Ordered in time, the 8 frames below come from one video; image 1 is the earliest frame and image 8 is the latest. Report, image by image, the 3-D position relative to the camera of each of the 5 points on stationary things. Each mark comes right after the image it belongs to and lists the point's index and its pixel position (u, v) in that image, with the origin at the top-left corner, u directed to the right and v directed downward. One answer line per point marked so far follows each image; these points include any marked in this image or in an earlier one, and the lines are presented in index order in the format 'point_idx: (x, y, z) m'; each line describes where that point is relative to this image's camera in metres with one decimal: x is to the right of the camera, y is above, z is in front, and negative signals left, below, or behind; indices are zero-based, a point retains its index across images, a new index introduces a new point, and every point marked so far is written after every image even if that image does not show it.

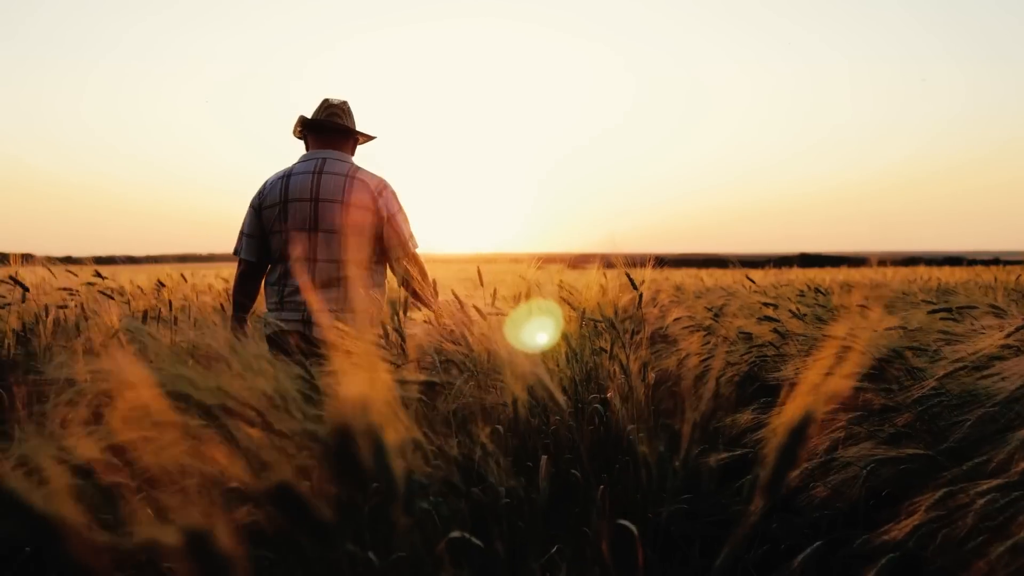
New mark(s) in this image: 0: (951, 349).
0: (+1.3, -0.2, +3.0) m
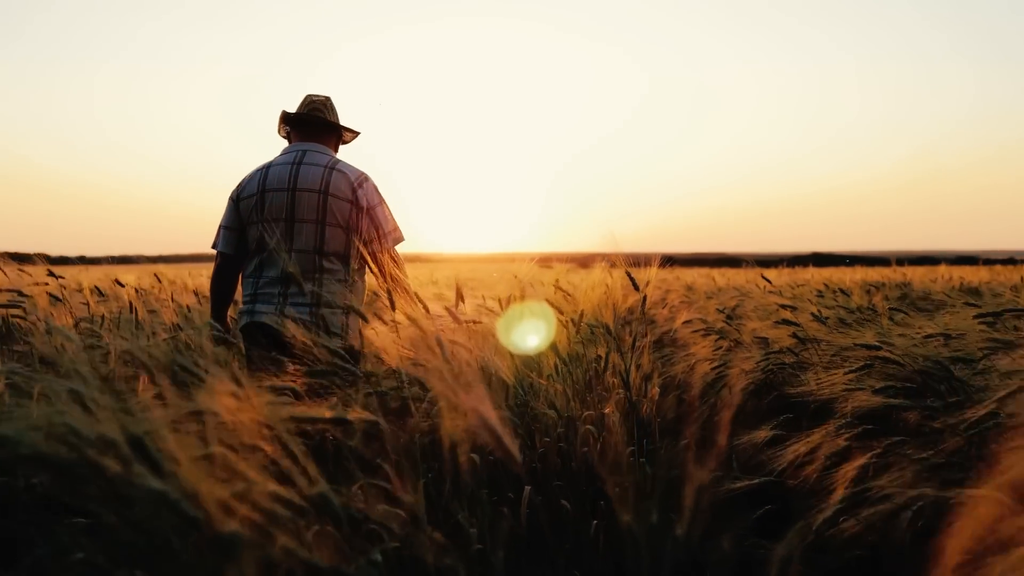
0: (+1.3, -0.2, +2.6) m
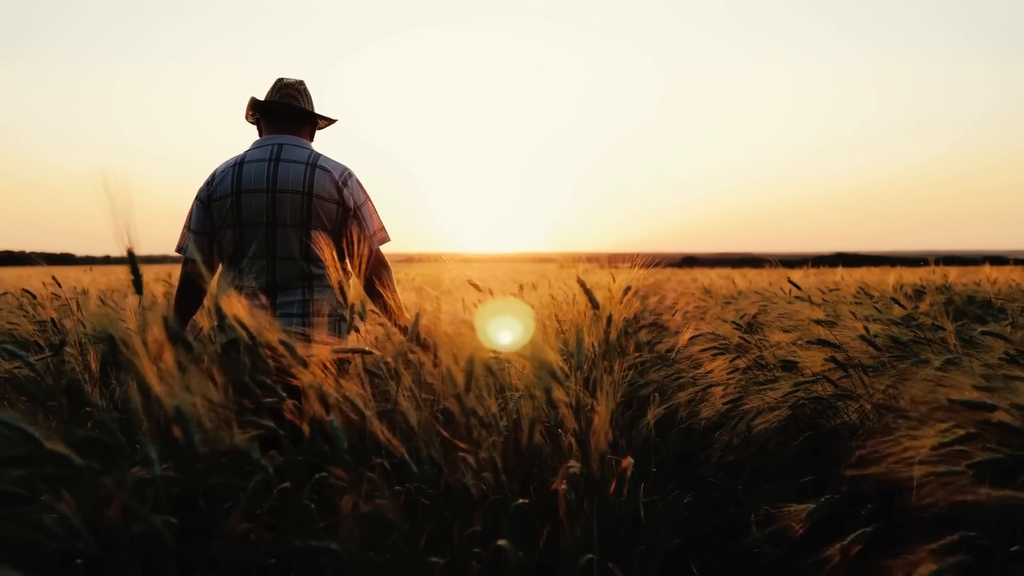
0: (+1.1, -0.2, +1.7) m
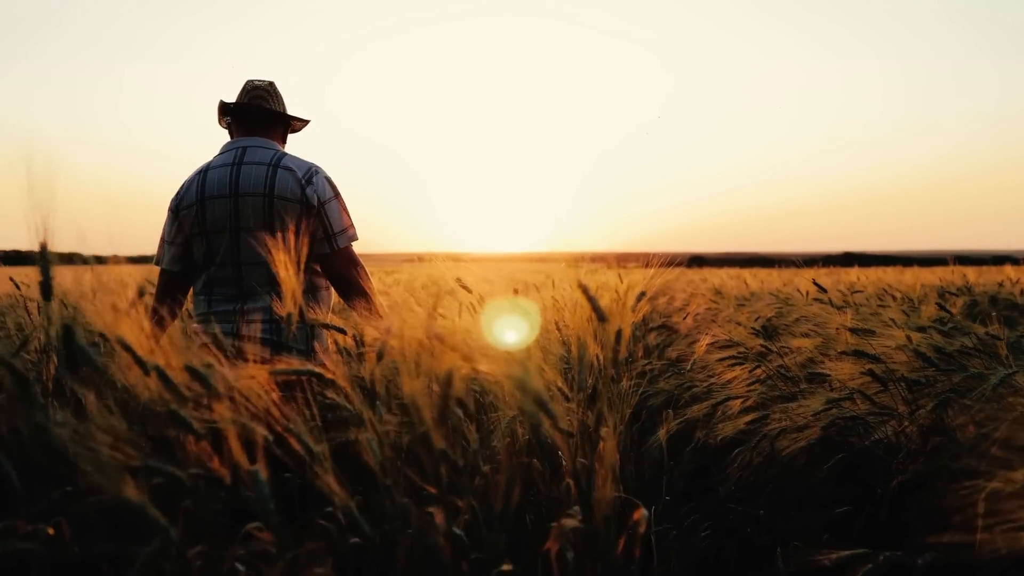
0: (+1.1, -0.2, +1.3) m
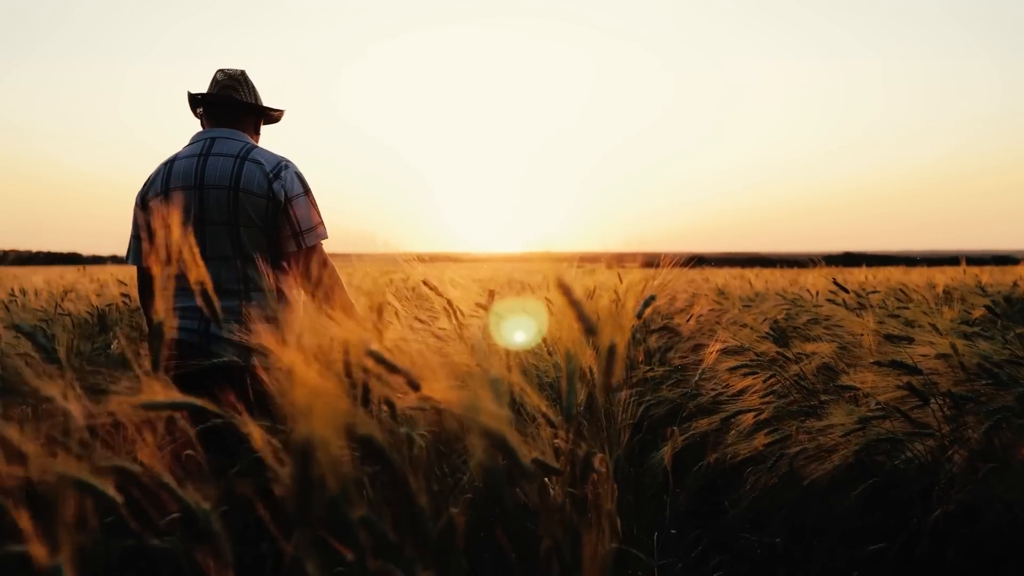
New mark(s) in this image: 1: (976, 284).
0: (+1.0, -0.2, +1.0) m
1: (+4.0, 0.0, +8.4) m
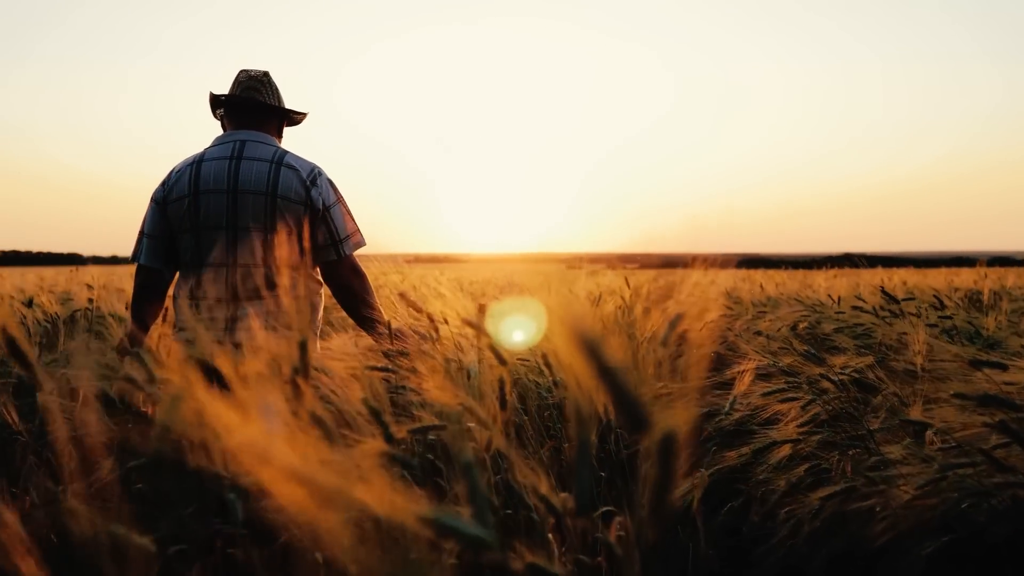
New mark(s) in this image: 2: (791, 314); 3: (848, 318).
0: (+1.0, -0.3, +0.5) m
1: (+4.0, 0.0, +7.9) m
2: (+1.6, -0.2, +5.6) m
3: (+1.6, -0.1, +4.9) m
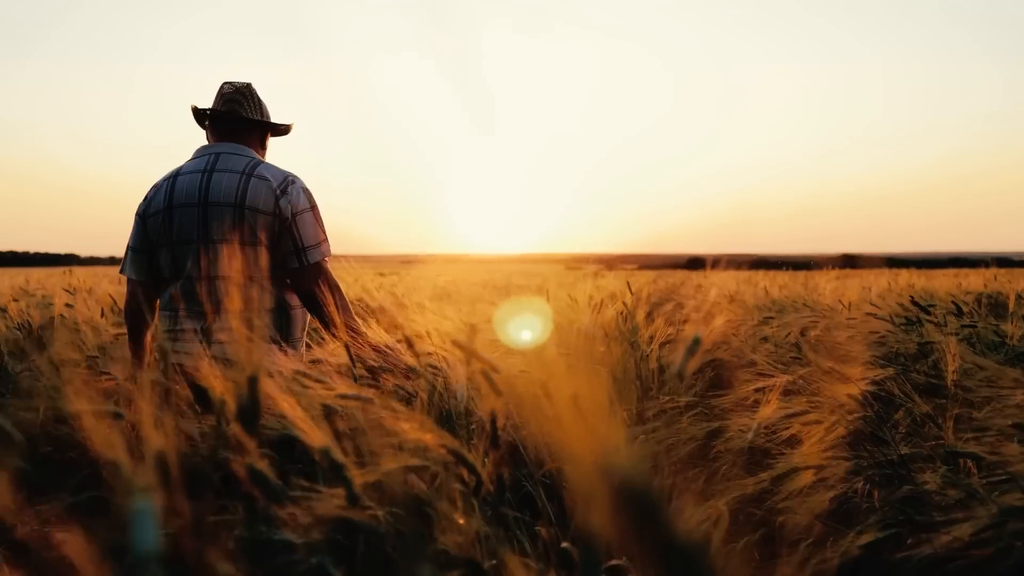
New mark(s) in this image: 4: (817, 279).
0: (+1.0, -0.3, +0.3) m
1: (+4.0, 0.0, +7.7) m
2: (+1.6, -0.2, +5.4) m
3: (+1.6, -0.2, +4.6) m
4: (+3.5, +0.1, +11.4) m
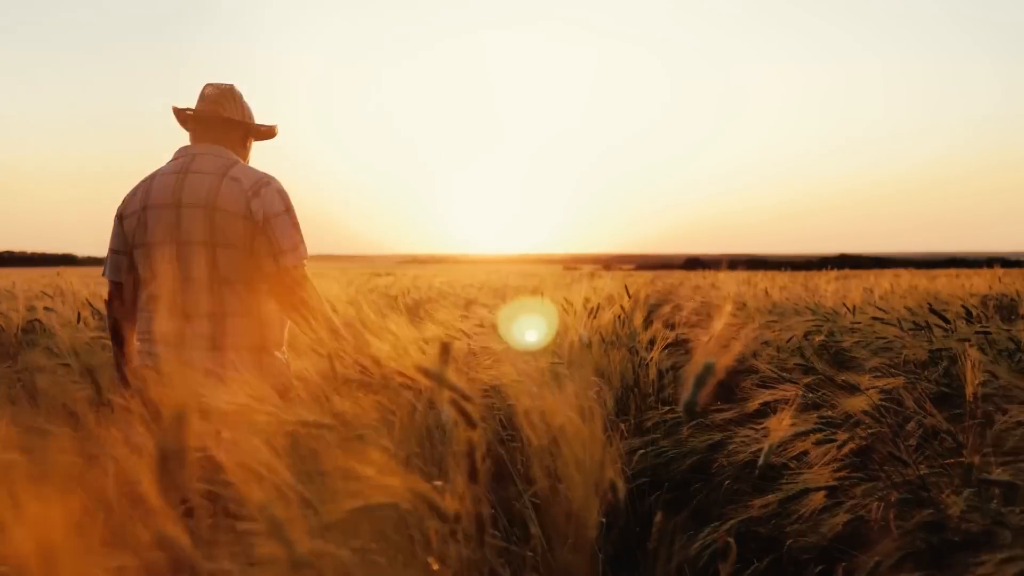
0: (+1.0, -0.3, +0.1) m
1: (+3.9, 0.0, +7.5) m
2: (+1.5, -0.2, +5.2) m
3: (+1.6, -0.2, +4.5) m
4: (+3.5, +0.1, +11.3) m
